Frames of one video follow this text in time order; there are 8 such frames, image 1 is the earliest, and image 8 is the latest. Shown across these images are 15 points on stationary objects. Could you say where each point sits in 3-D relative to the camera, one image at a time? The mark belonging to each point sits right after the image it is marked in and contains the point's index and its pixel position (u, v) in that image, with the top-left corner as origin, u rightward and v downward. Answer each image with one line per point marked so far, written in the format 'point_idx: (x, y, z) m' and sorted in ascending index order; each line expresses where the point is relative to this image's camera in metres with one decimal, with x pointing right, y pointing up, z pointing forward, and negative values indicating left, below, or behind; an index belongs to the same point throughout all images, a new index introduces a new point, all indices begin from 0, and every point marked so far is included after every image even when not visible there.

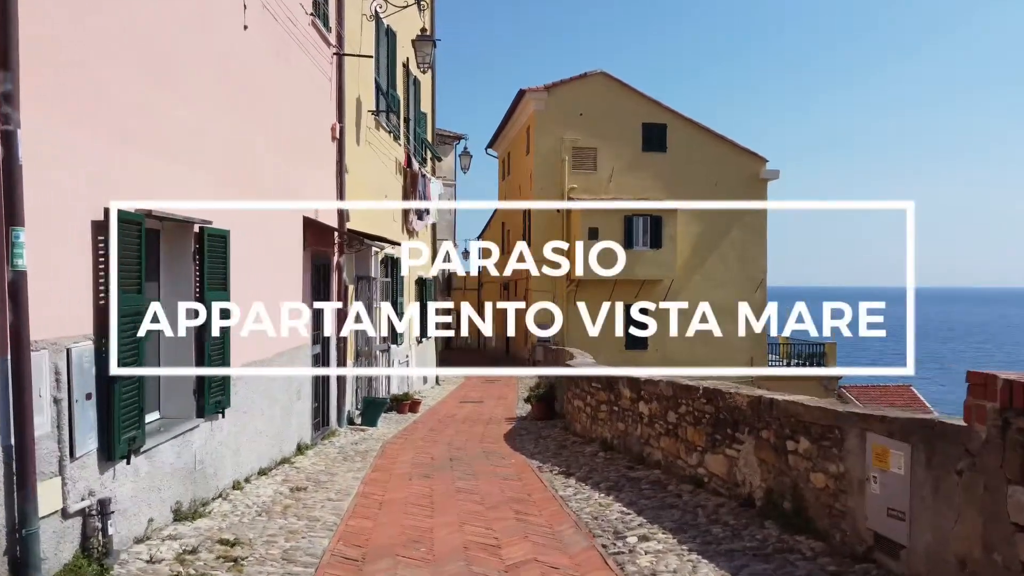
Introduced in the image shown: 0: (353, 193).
0: (-2.2, +1.3, +11.1) m
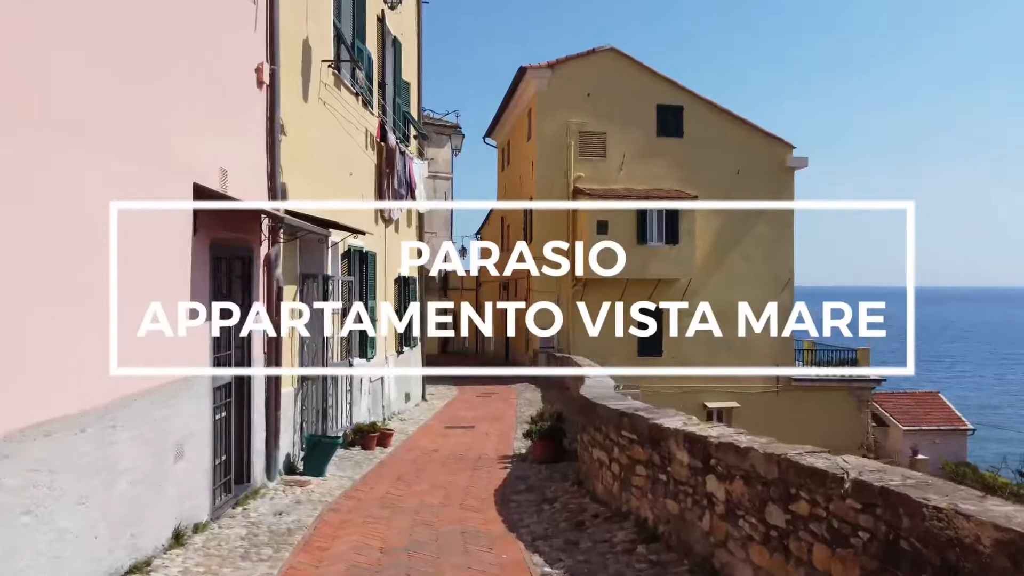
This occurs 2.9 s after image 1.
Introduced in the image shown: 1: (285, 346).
0: (-2.3, +1.3, +8.5) m
1: (-2.2, -0.6, +7.7) m
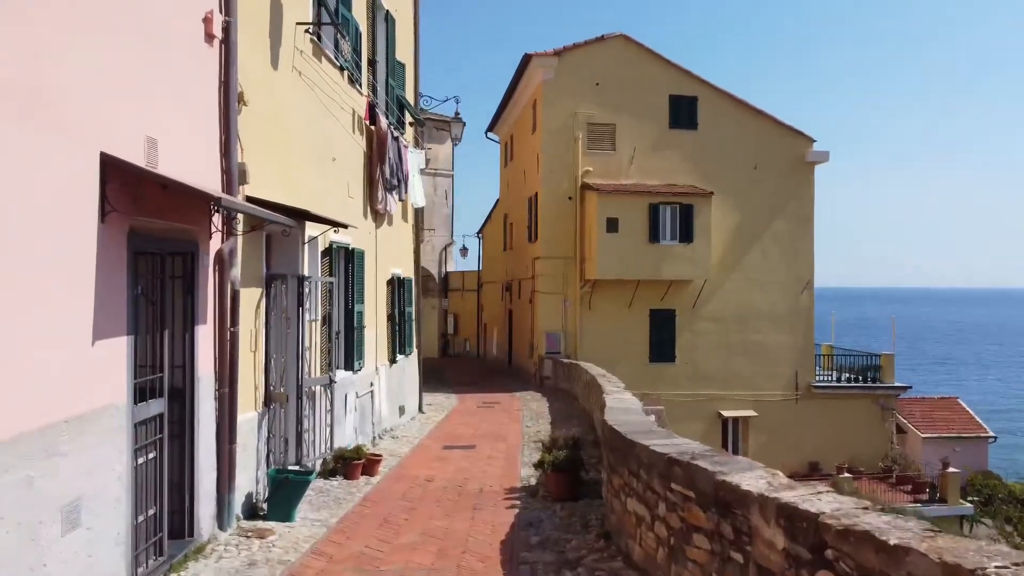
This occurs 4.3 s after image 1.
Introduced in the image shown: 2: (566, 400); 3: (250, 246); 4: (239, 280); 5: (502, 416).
0: (-2.2, +1.3, +7.1) m
1: (-2.1, -0.6, +6.3) m
2: (+1.1, -2.3, +16.5) m
3: (-2.1, +0.3, +6.5) m
4: (-2.1, +0.1, +6.2) m
5: (-0.2, -2.3, +14.6) m
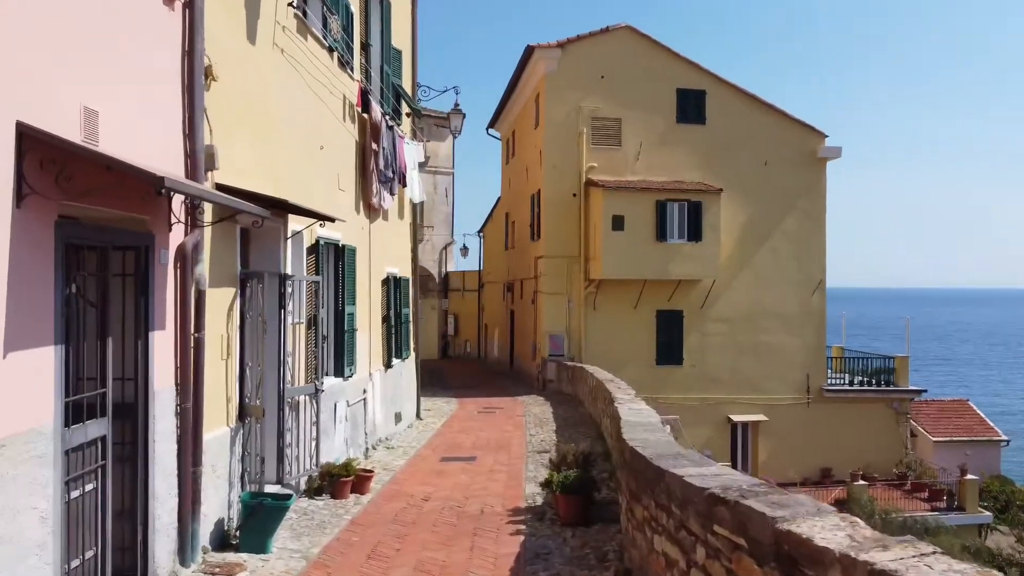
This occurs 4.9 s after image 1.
0: (-2.1, +1.3, +6.3) m
1: (-2.1, -0.6, +5.5) m
2: (+1.1, -2.3, +15.7) m
3: (-2.1, +0.3, +5.8) m
4: (-2.1, +0.1, +5.4) m
5: (-0.1, -2.3, +13.9) m
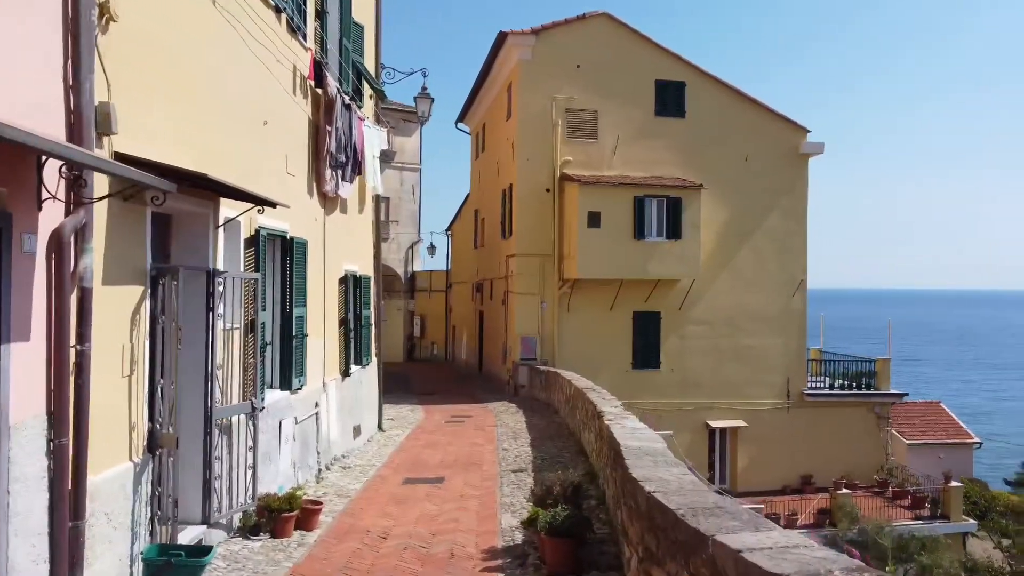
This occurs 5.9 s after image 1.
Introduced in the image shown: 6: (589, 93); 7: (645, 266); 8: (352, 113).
0: (-2.3, +1.3, +5.1) m
1: (-2.2, -0.6, +4.3) m
2: (+0.6, -2.3, +14.6) m
3: (-2.2, +0.4, +4.6) m
4: (-2.2, +0.1, +4.2) m
5: (-0.6, -2.3, +12.7) m
6: (+1.9, +4.9, +19.9) m
7: (+3.2, +0.5, +19.2) m
8: (-2.1, +2.3, +10.5) m
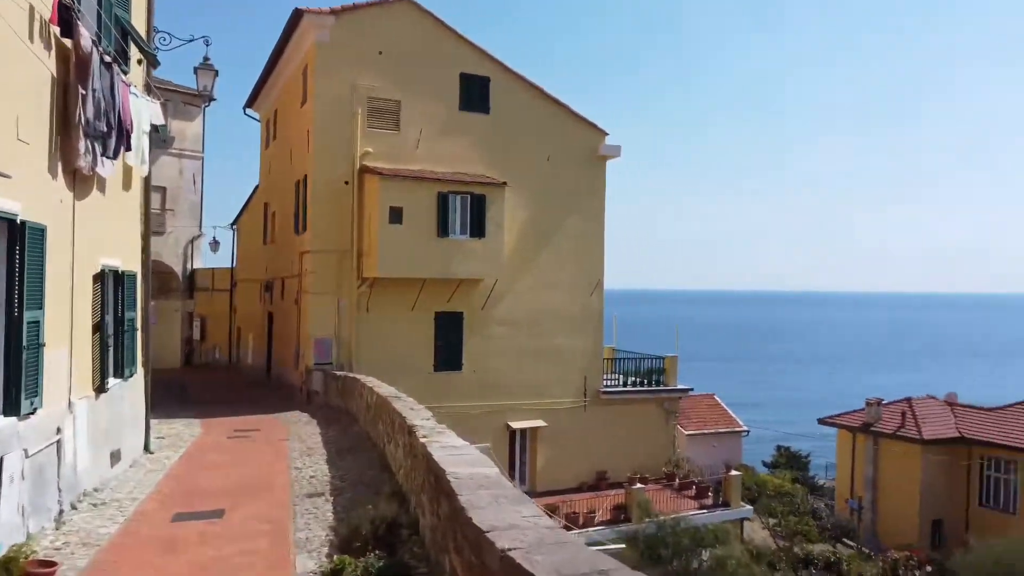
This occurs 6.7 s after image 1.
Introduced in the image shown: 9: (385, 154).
0: (-3.2, +1.3, +3.5) m
1: (-2.9, -0.5, +2.7) m
2: (-2.8, -2.3, +13.4) m
3: (-3.0, +0.4, +3.0) m
4: (-2.9, +0.1, +2.6) m
5: (-3.5, -2.3, +11.3) m
6: (-2.9, +4.9, +18.9) m
7: (-1.5, +0.5, +18.6) m
8: (-4.4, +2.3, +8.8) m
9: (-3.0, +3.2, +19.0) m
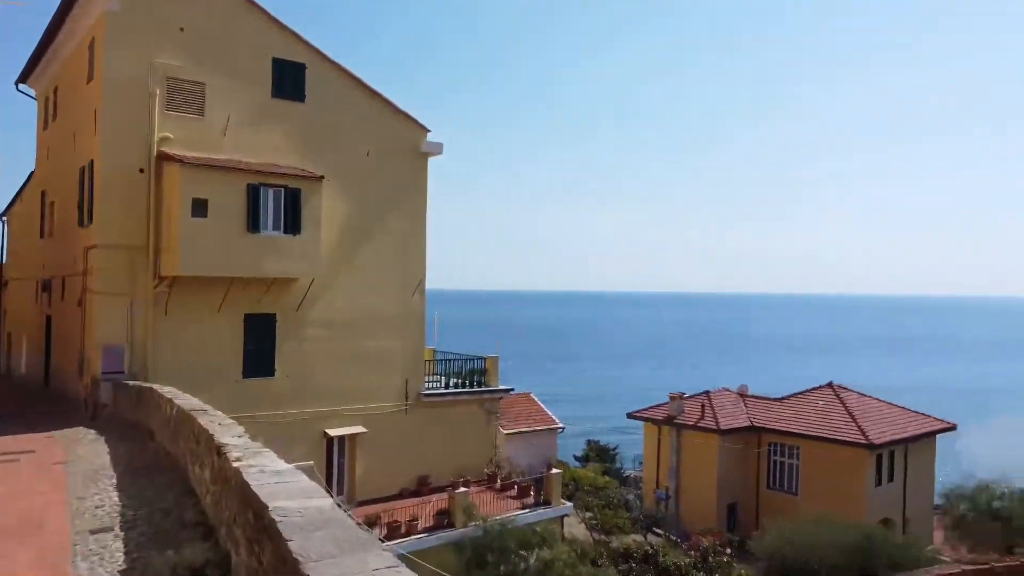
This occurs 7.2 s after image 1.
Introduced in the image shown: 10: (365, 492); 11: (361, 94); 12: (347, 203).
0: (-3.7, +1.3, +2.1) m
1: (-3.2, -0.5, +1.4) m
2: (-5.6, -2.3, +11.9) m
3: (-3.4, +0.4, +1.7) m
4: (-3.1, +0.1, +1.4) m
5: (-5.7, -2.3, +9.6) m
6: (-6.8, +4.9, +17.2) m
7: (-5.4, +0.5, +17.2) m
8: (-6.0, +2.3, +7.0) m
9: (-7.0, +3.2, +17.2) m
10: (-3.6, -5.0, +19.6) m
11: (-3.7, +4.8, +19.6) m
12: (-4.0, +2.1, +19.6) m
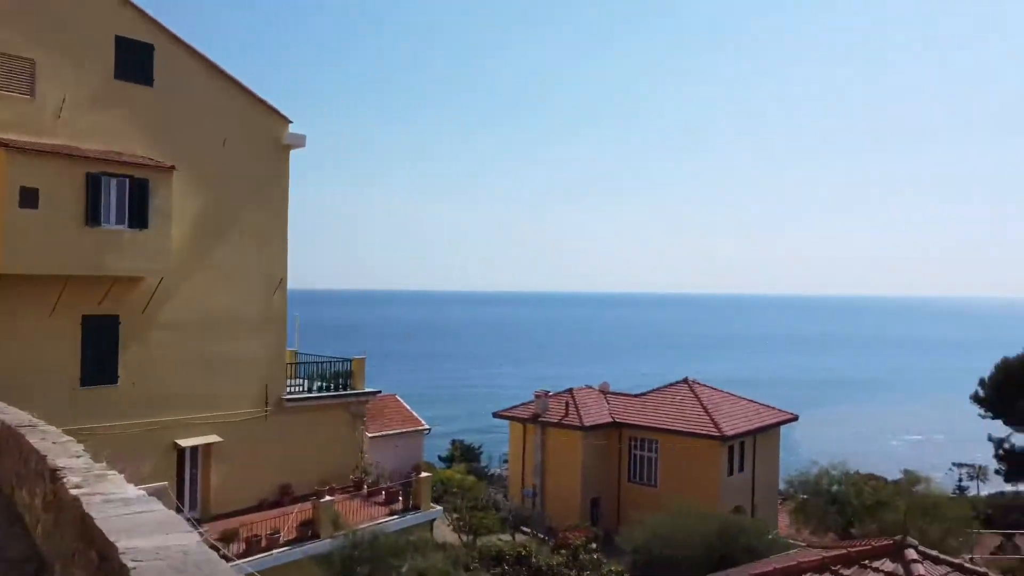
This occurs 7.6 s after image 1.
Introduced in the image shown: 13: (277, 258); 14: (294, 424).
0: (-3.8, +1.3, +1.1) m
1: (-3.2, -0.5, +0.5) m
2: (-7.3, -2.3, +10.4) m
3: (-3.4, +0.4, +0.7) m
4: (-3.1, +0.1, +0.4) m
5: (-7.1, -2.3, +8.2) m
6: (-9.4, +4.9, +15.4) m
7: (-8.0, +0.6, +15.6) m
8: (-6.9, +2.3, +5.5) m
9: (-9.6, +3.2, +15.4) m
10: (-6.7, -5.0, +18.3) m
11: (-6.7, +4.8, +18.3) m
12: (-7.1, +2.1, +18.2) m
13: (-5.7, +0.7, +19.8) m
14: (-5.4, -3.4, +20.0) m
